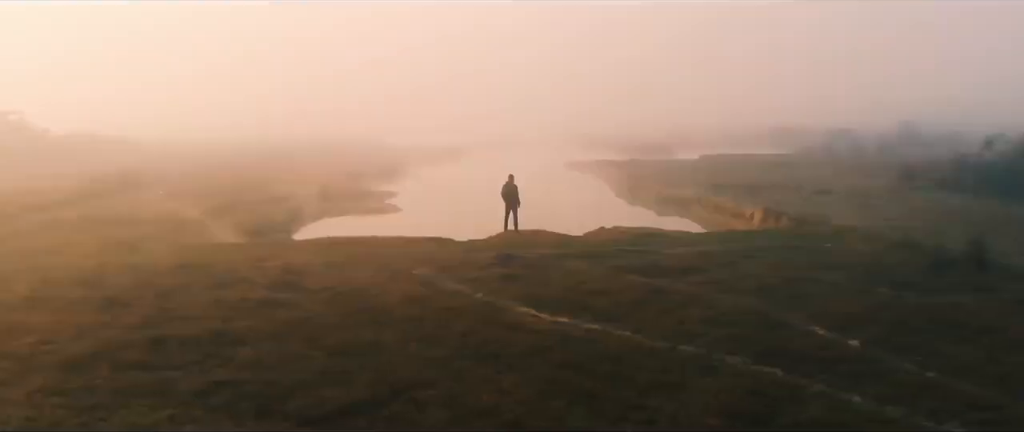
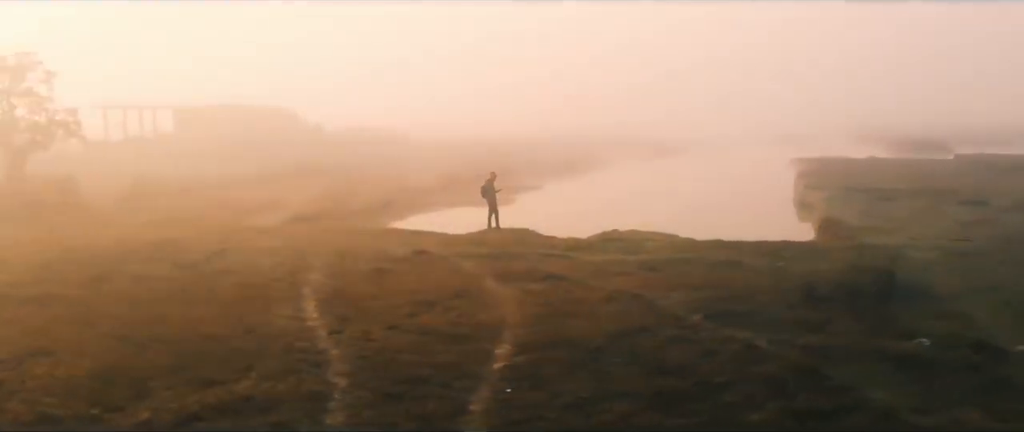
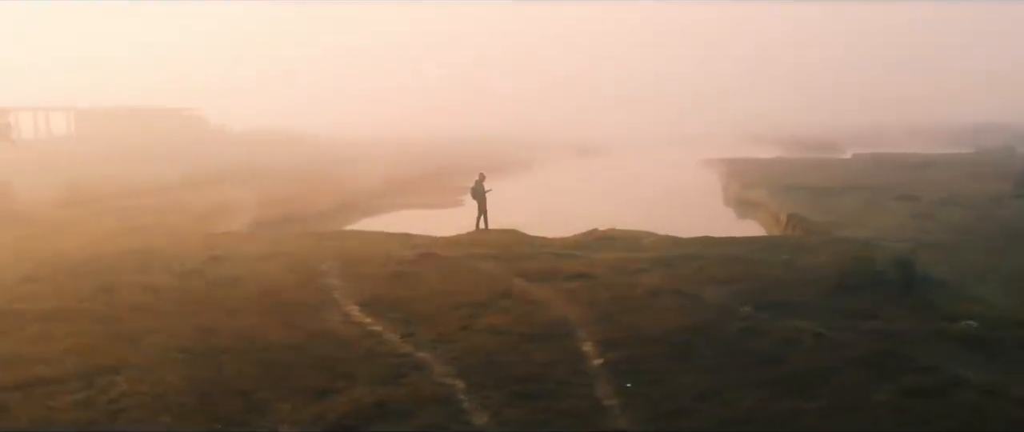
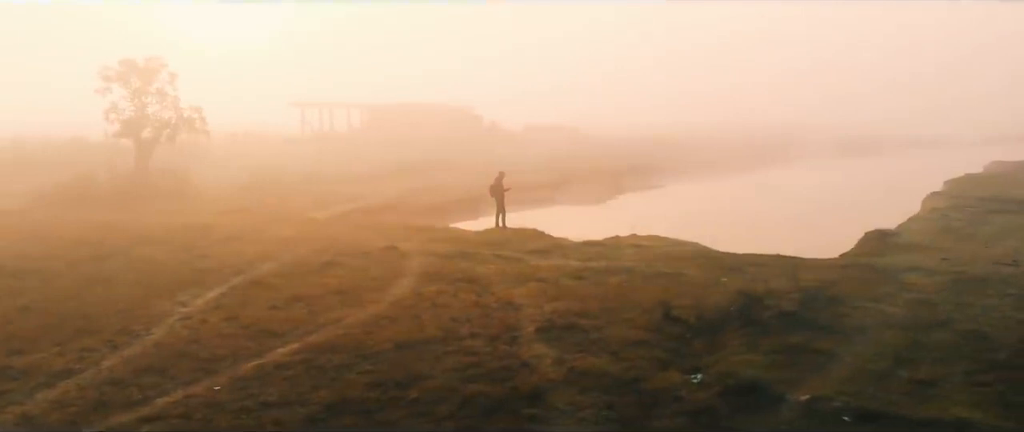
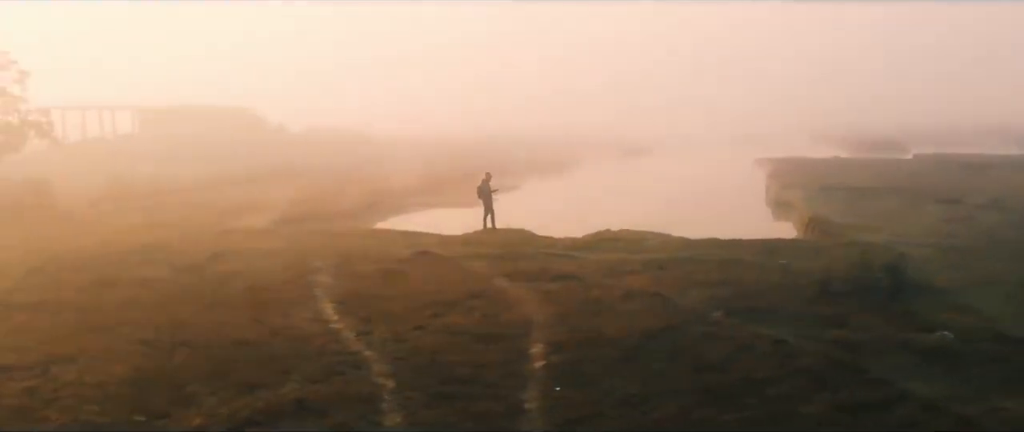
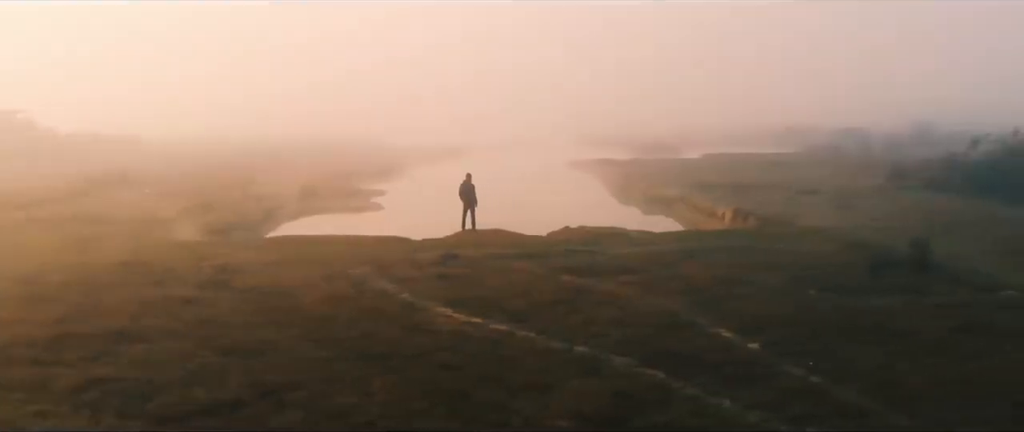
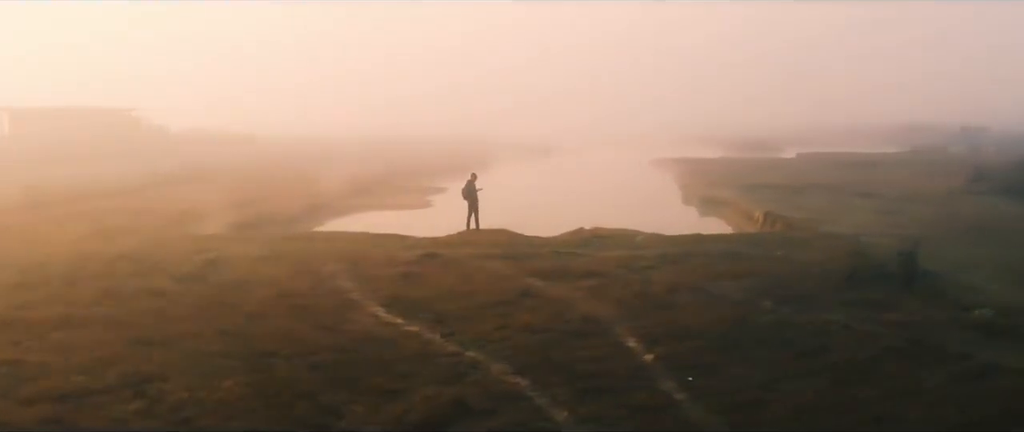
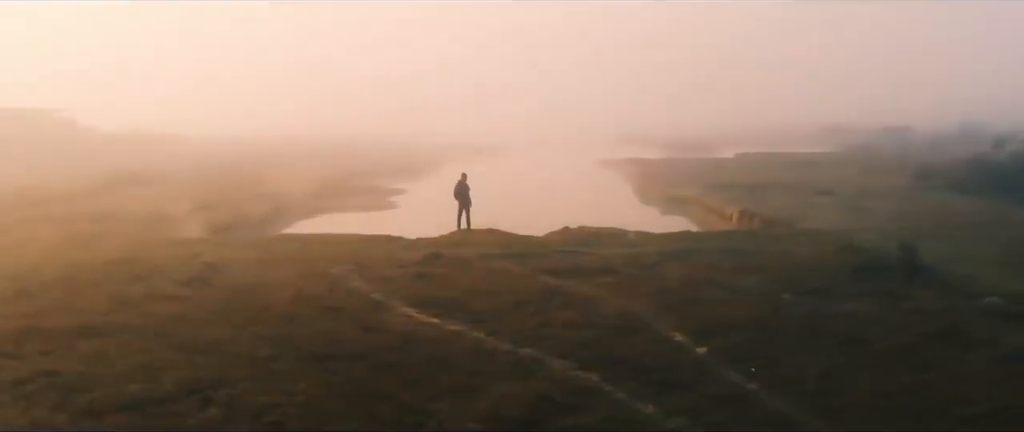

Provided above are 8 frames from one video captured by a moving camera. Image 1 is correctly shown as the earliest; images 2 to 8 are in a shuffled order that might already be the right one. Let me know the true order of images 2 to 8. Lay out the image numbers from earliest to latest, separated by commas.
6, 8, 7, 3, 5, 2, 4
